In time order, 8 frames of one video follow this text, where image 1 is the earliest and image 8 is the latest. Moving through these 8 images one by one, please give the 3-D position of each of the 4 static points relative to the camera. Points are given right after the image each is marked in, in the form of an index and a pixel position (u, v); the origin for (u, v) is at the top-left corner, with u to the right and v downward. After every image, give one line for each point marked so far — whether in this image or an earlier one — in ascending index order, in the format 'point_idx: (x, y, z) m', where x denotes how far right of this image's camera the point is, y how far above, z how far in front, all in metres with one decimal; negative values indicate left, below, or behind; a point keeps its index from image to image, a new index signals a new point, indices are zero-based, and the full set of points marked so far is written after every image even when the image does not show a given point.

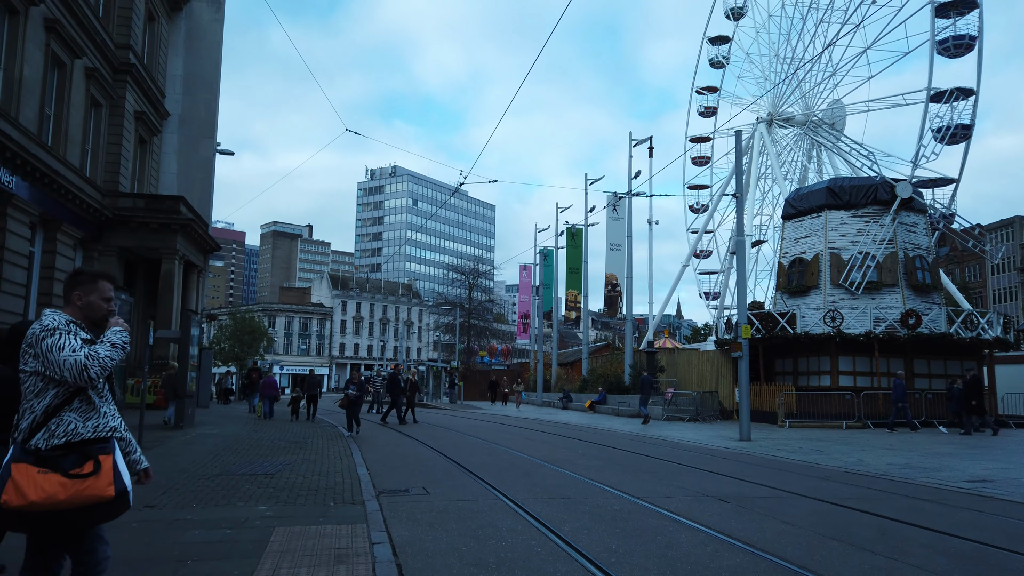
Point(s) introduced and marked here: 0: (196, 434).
0: (-7.3, -3.3, +17.5) m
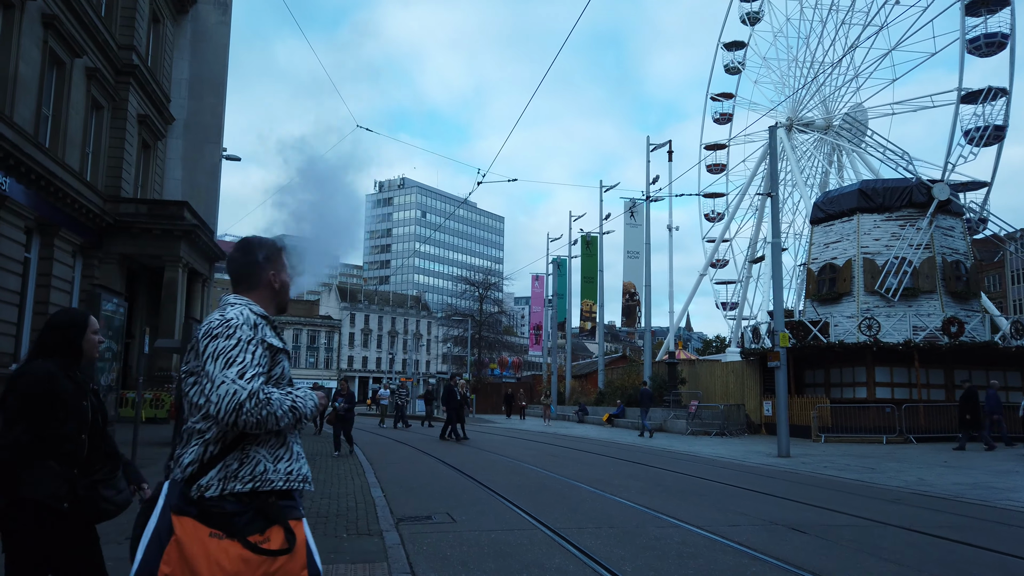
0: (-6.8, -3.4, +16.3) m
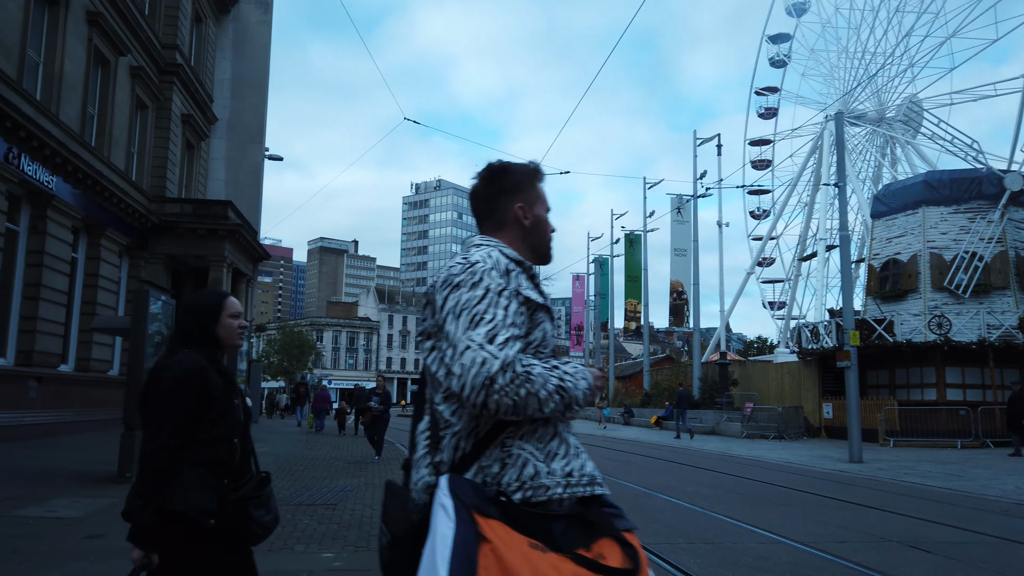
0: (-5.6, -3.4, +15.9) m
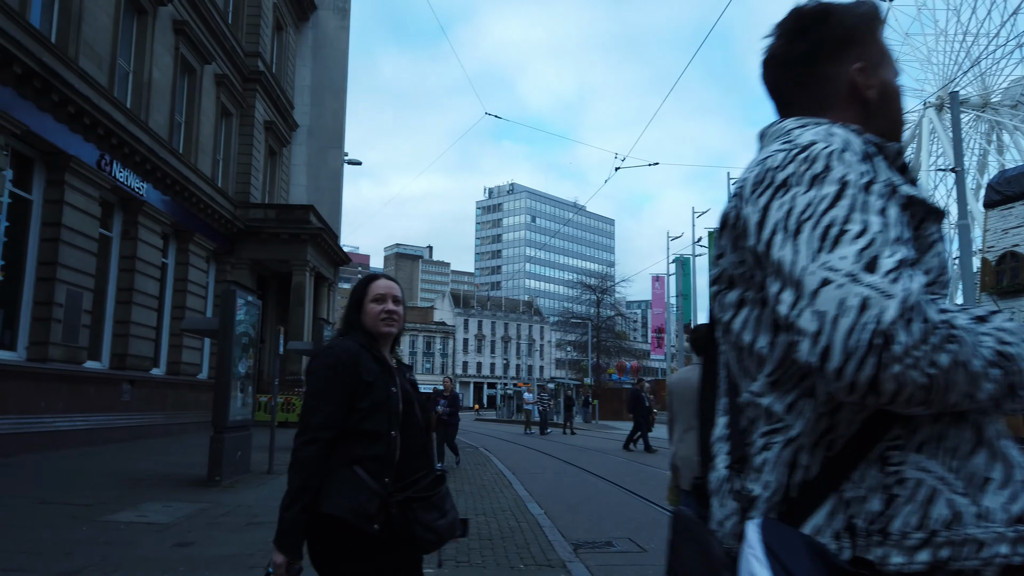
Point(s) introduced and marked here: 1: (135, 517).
0: (-3.7, -3.4, +15.6) m
1: (-4.0, -2.4, +8.0) m
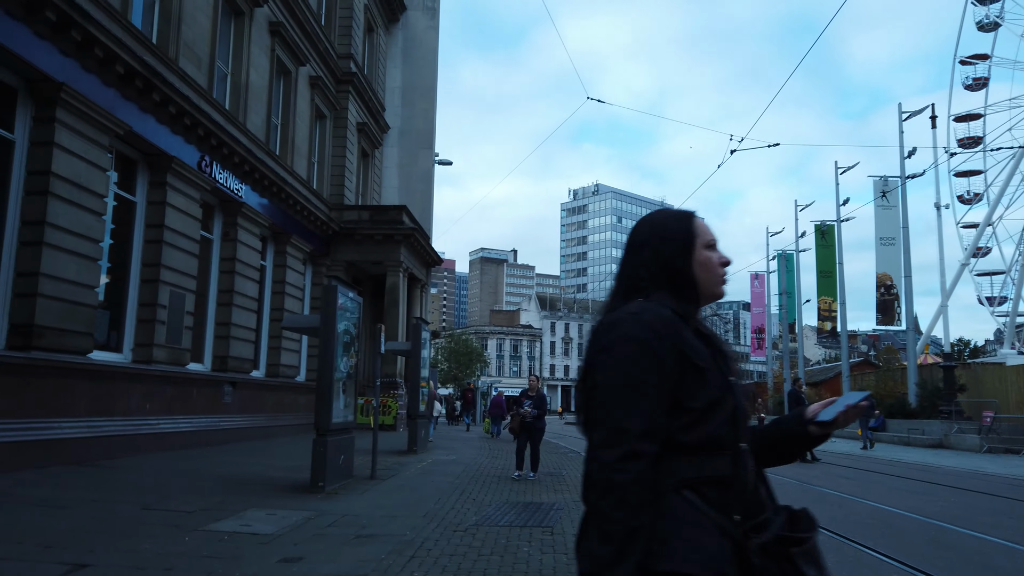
0: (-1.6, -3.4, +15.0) m
1: (-2.7, -2.3, +7.5) m
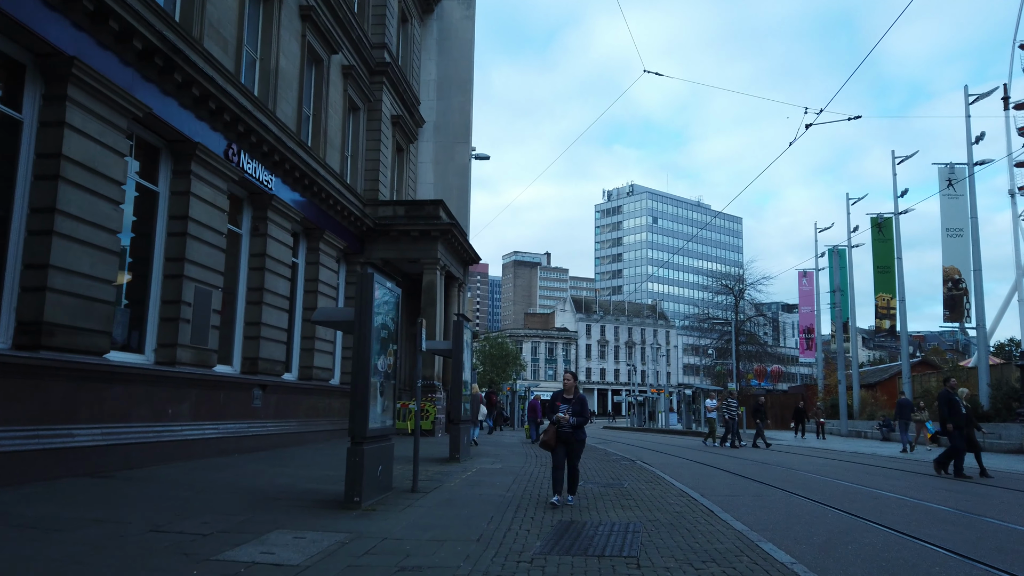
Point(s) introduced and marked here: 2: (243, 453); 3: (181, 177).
0: (-0.6, -3.3, +13.7) m
1: (-2.1, -2.2, +6.2) m
2: (-5.4, -3.3, +15.3) m
3: (-6.2, +2.1, +14.2) m
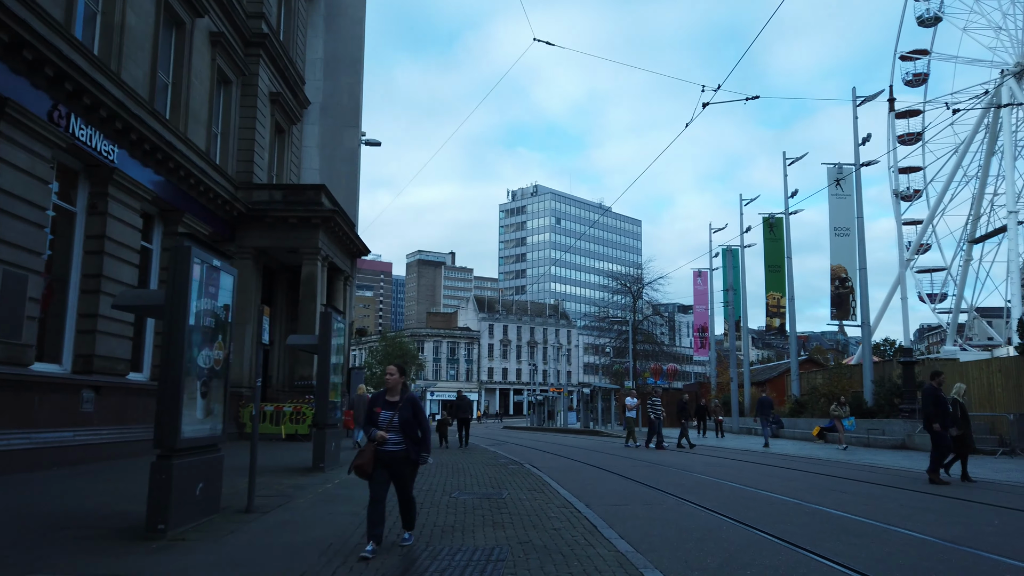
0: (-2.7, -3.0, +12.1) m
1: (-3.2, -2.0, +4.6) m
2: (-7.6, -3.1, +13.1) m
3: (-8.3, +2.3, +11.9) m
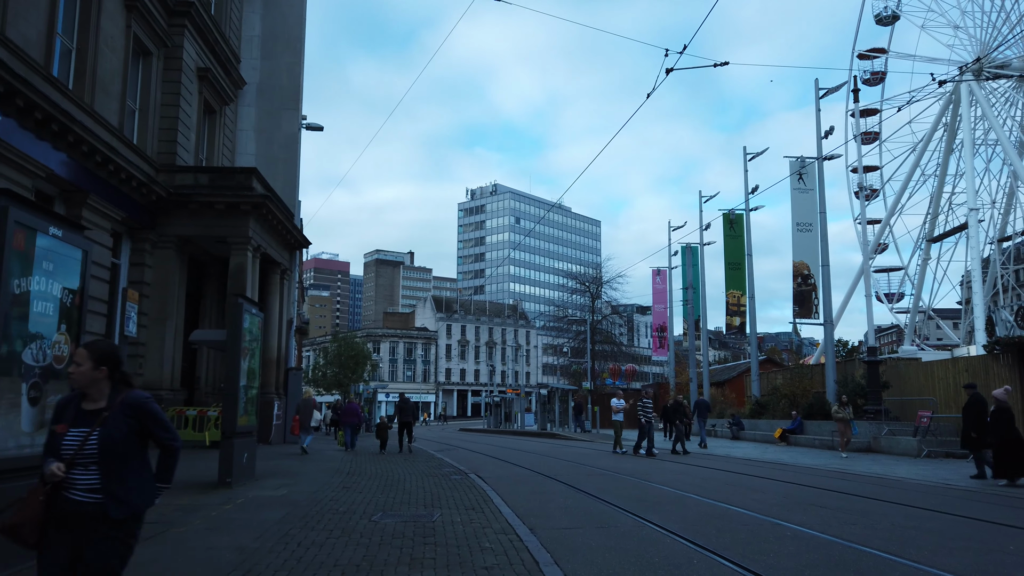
0: (-3.6, -2.9, +10.4) m
1: (-3.7, -1.8, +2.8) m
2: (-8.6, -2.9, +11.1) m
3: (-9.1, +2.6, +9.9) m
